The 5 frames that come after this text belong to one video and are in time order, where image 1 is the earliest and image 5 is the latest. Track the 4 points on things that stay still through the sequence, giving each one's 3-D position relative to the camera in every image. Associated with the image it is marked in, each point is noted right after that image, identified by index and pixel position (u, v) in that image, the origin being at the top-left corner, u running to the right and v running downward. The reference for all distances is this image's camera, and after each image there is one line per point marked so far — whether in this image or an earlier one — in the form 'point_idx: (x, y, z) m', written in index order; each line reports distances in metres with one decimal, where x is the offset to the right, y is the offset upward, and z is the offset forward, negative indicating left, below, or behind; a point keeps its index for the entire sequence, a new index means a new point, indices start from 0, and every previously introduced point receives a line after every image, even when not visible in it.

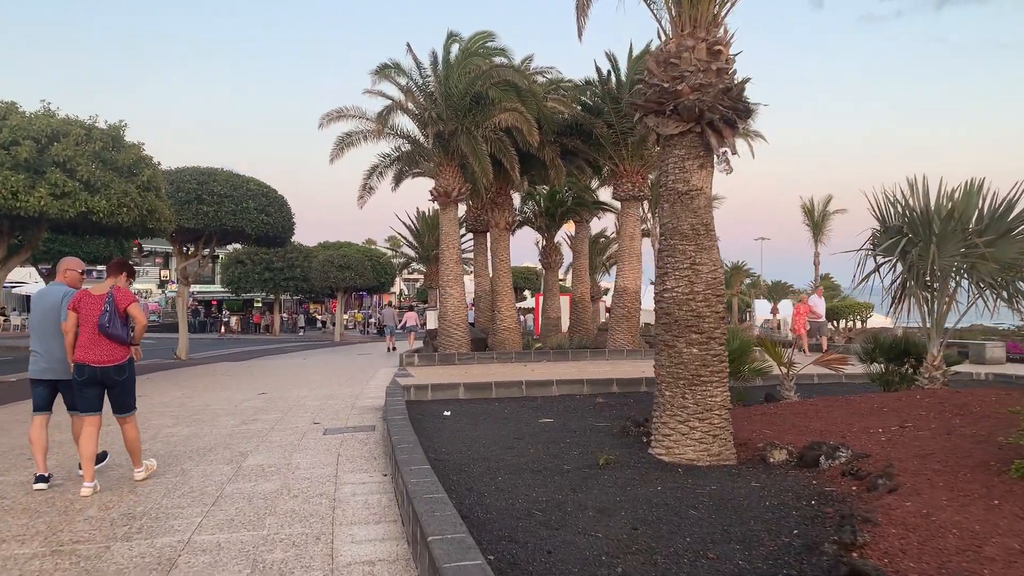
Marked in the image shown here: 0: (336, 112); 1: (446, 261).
0: (-3.7, +3.7, +18.5) m
1: (-1.4, +0.6, +18.5) m
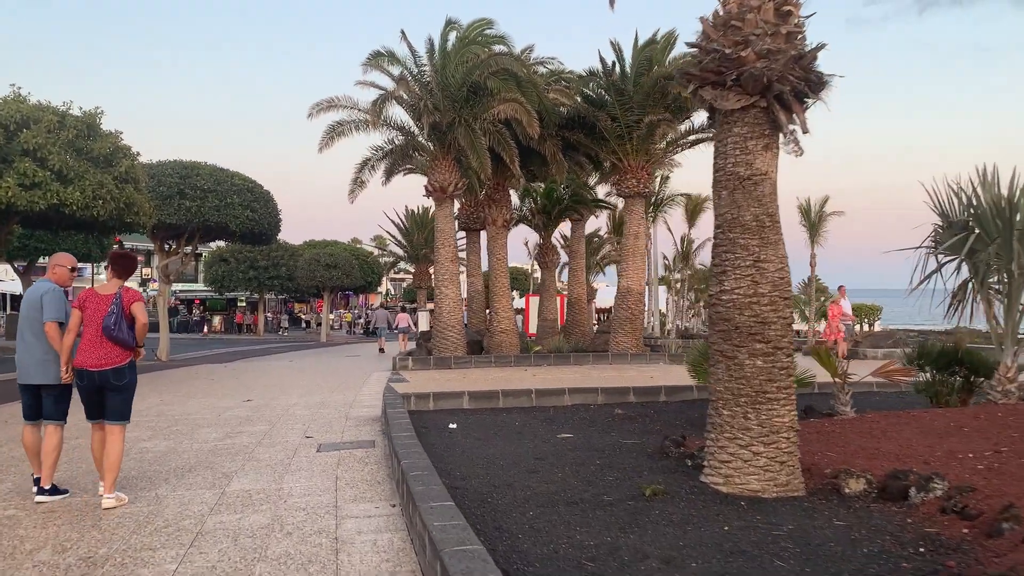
0: (-3.7, +3.7, +17.6) m
1: (-1.4, +0.6, +17.6) m
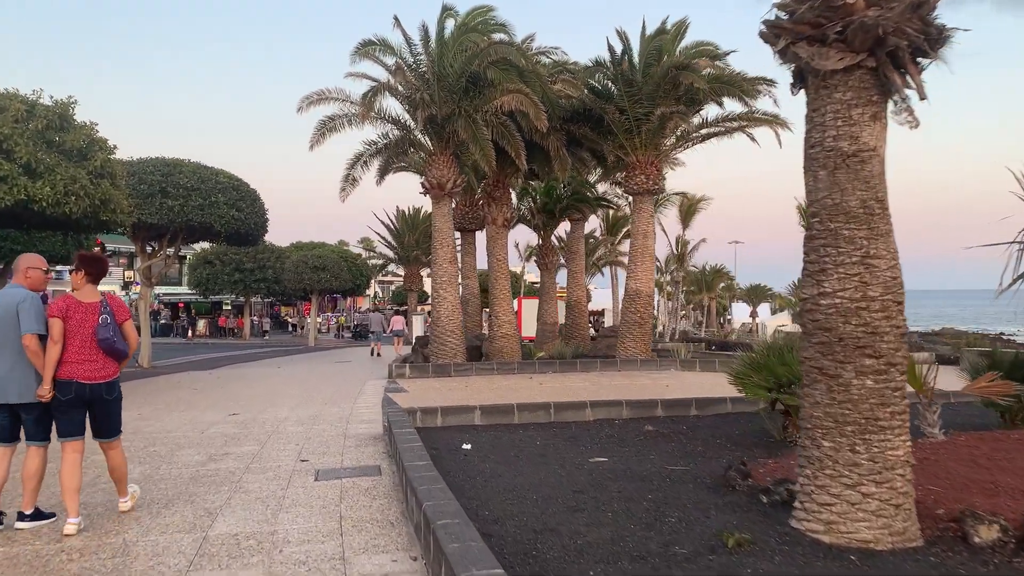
0: (-3.7, +3.7, +16.6) m
1: (-1.4, +0.5, +16.7) m
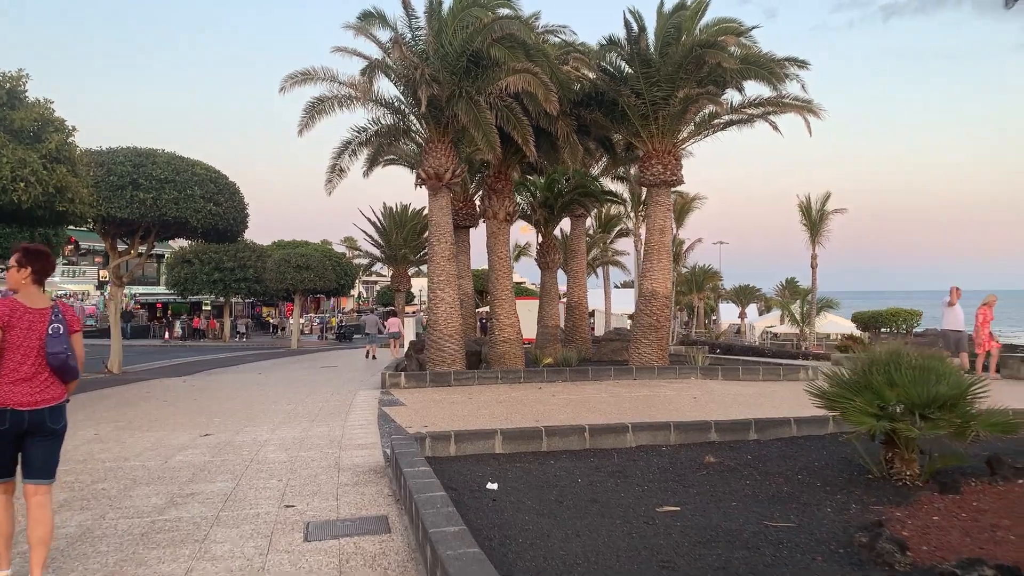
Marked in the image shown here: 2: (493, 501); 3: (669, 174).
0: (-3.6, +3.7, +15.1) m
1: (-1.3, +0.5, +15.2) m
2: (-0.1, -1.3, +5.5) m
3: (+2.7, +2.0, +15.1) m
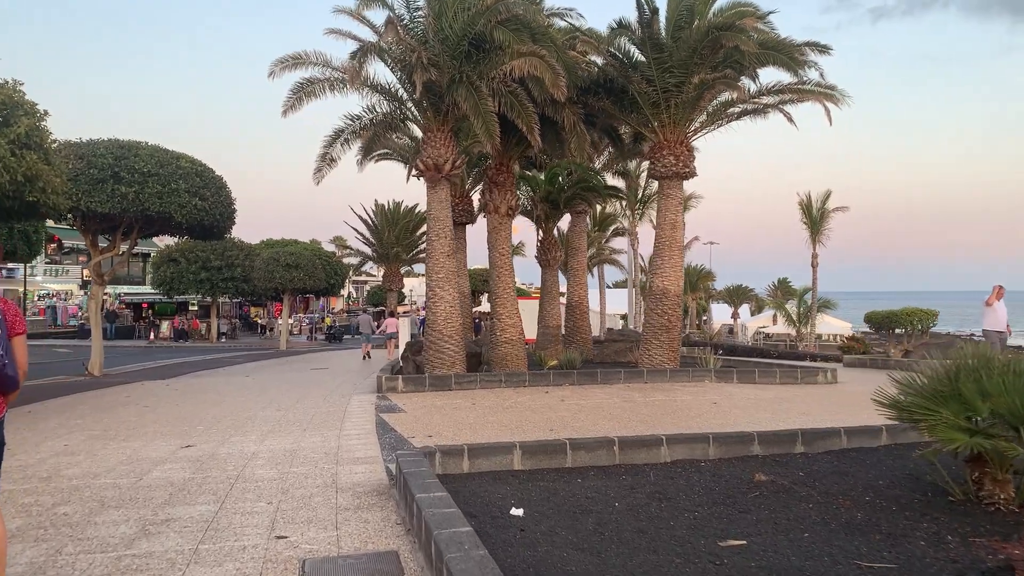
0: (-3.5, +3.7, +14.2) m
1: (-1.2, +0.5, +14.3) m
2: (+0.1, -1.3, +4.7) m
3: (+2.7, +2.0, +14.3) m
